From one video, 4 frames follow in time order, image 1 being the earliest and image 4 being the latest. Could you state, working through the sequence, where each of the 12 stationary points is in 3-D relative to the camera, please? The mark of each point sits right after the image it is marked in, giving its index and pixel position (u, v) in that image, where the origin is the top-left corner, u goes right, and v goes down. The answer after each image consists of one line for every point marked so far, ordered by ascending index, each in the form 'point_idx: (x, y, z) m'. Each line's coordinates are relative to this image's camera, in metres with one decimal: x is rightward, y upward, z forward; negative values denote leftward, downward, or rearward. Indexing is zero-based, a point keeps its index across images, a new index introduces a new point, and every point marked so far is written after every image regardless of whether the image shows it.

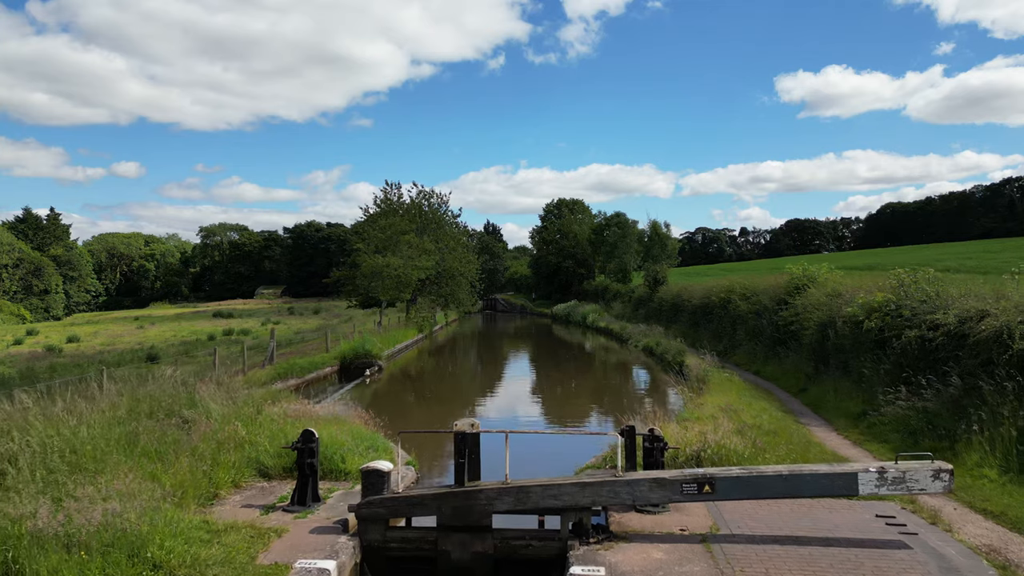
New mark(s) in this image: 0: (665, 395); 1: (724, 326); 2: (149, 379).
0: (+4.7, -3.3, +17.7) m
1: (+7.4, -1.3, +19.6) m
2: (-5.9, -1.5, +9.2) m
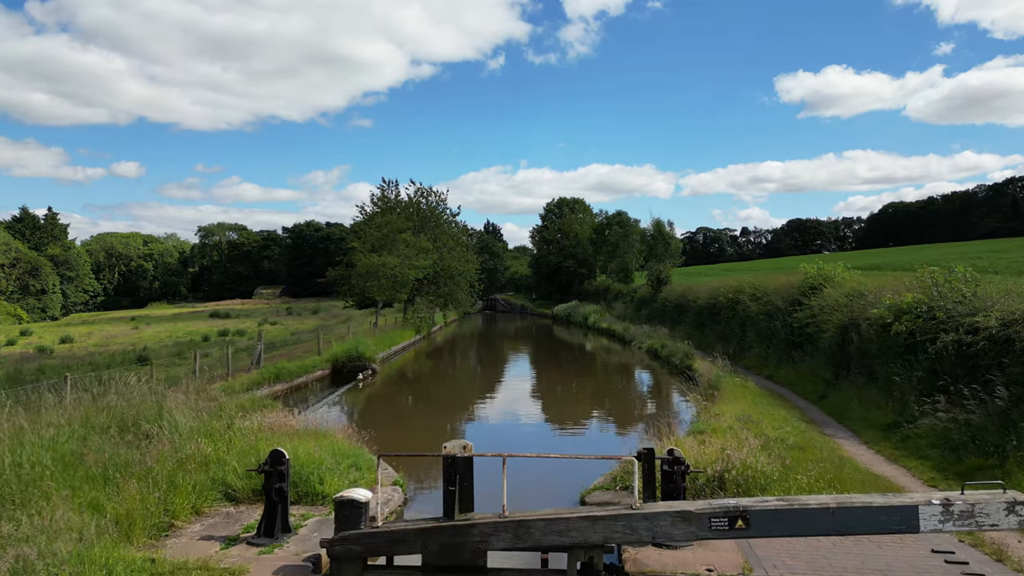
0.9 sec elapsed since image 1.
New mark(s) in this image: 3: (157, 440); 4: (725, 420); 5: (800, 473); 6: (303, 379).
0: (+4.7, -3.3, +16.9) m
1: (+7.4, -1.3, +18.8) m
2: (-6.0, -1.5, +8.4) m
3: (-4.0, -1.7, +6.3) m
4: (+3.4, -2.1, +8.9) m
5: (+3.3, -2.1, +6.3) m
6: (-5.9, -2.6, +15.9) m
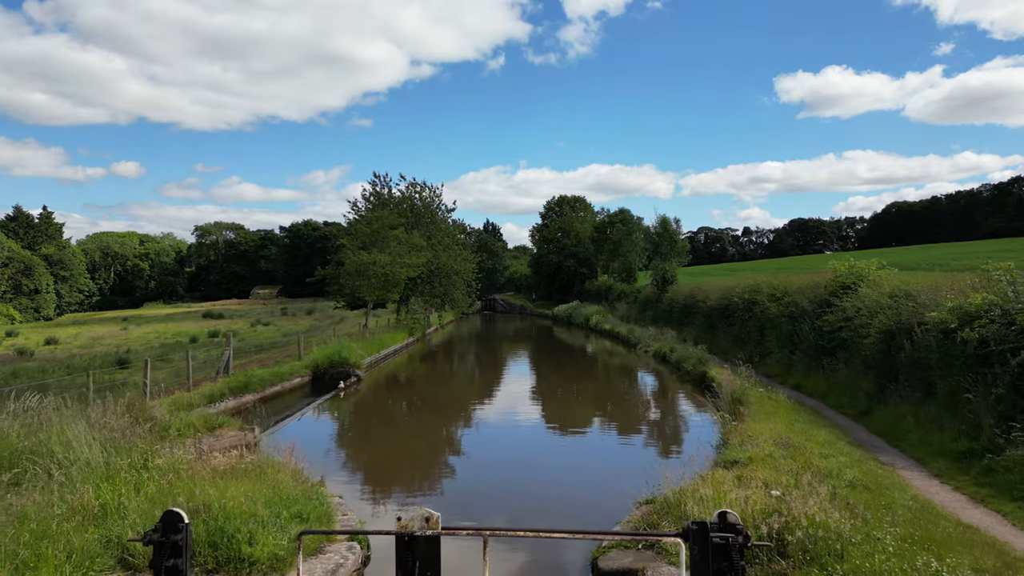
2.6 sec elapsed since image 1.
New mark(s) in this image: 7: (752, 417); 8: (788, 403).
0: (+4.6, -3.3, +15.4) m
1: (+7.3, -1.3, +17.3) m
2: (-6.0, -1.4, +6.9) m
3: (-4.1, -1.7, +4.8) m
4: (+3.3, -2.1, +7.4) m
5: (+3.2, -2.1, +4.8) m
6: (-6.0, -2.6, +14.3) m
7: (+3.9, -2.1, +9.1) m
8: (+5.2, -2.2, +10.5) m
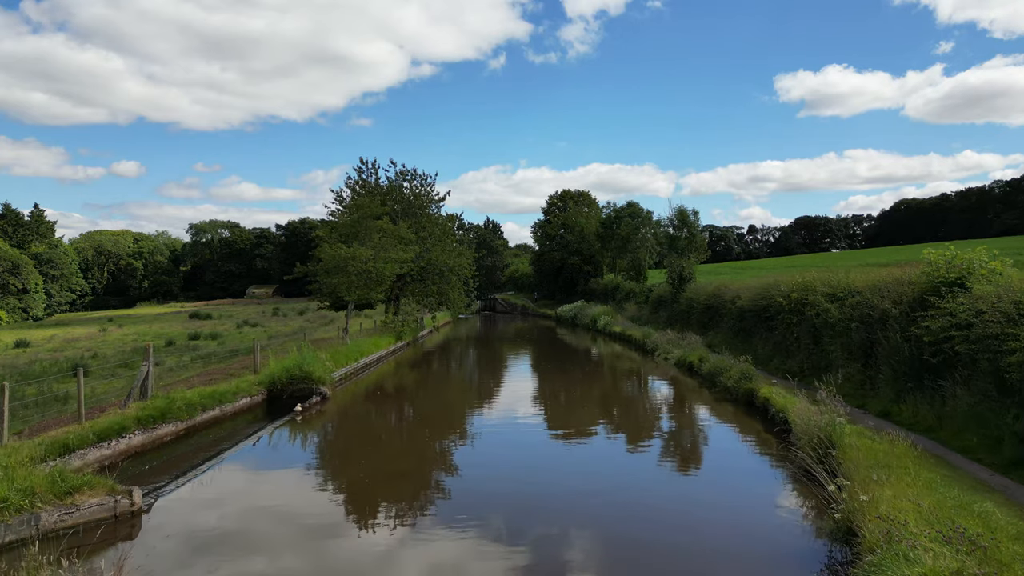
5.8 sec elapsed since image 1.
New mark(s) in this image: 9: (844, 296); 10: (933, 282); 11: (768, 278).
0: (+4.6, -3.3, +12.4) m
1: (+7.3, -1.3, +14.3) m
2: (-6.0, -1.4, +3.8) m
3: (-4.1, -1.7, +1.8) m
4: (+3.3, -2.1, +4.4) m
5: (+3.2, -2.0, +1.8) m
6: (-6.0, -2.5, +11.3) m
7: (+3.9, -2.1, +6.1) m
8: (+5.2, -2.1, +7.4) m
9: (+7.6, -0.1, +12.8) m
10: (+7.5, +0.1, +10.1) m
11: (+8.9, +0.3, +19.5) m
